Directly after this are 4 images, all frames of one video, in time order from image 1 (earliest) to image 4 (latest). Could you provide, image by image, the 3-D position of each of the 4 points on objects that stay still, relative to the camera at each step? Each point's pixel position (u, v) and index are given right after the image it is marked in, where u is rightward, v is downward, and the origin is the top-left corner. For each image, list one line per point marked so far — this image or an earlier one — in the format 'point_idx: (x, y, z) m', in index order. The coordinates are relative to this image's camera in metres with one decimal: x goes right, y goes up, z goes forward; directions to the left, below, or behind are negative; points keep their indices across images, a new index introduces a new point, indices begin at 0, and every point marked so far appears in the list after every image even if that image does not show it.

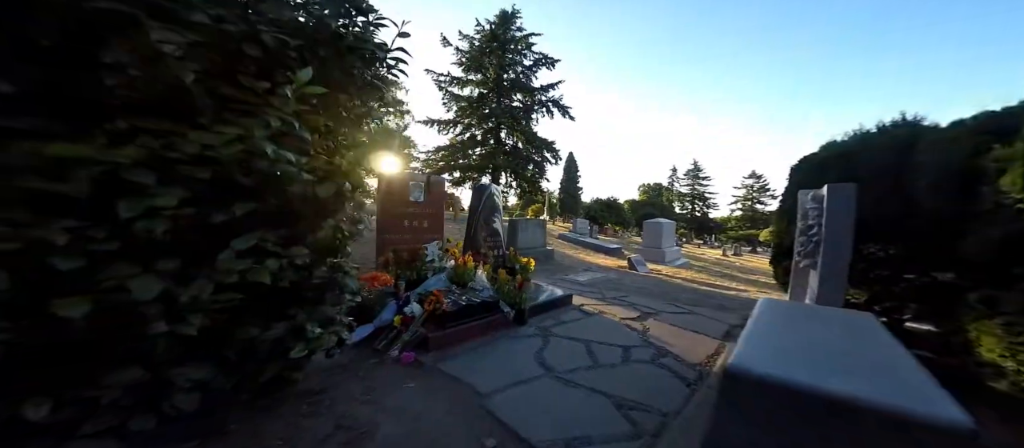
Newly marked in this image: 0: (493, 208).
0: (-0.3, +0.3, +6.1) m
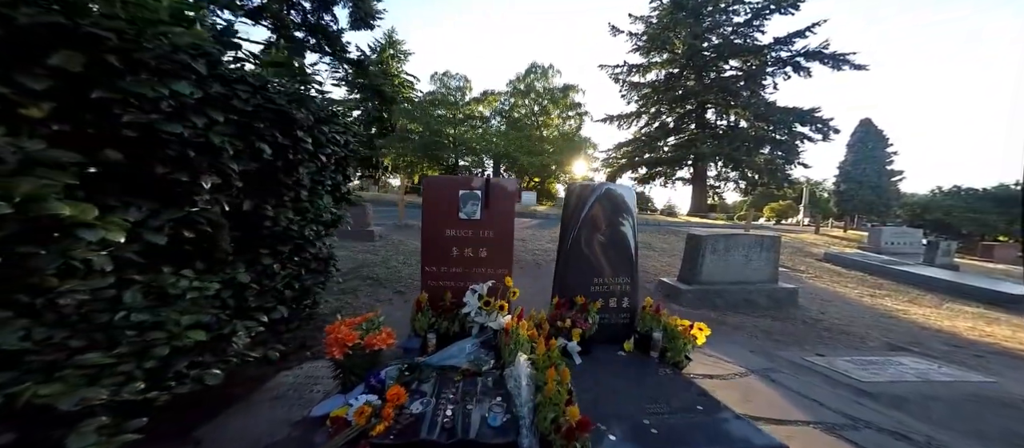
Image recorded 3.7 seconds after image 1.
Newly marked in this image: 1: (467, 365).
0: (+1.0, 0.0, +3.6) m
1: (-0.3, -1.0, +2.7) m
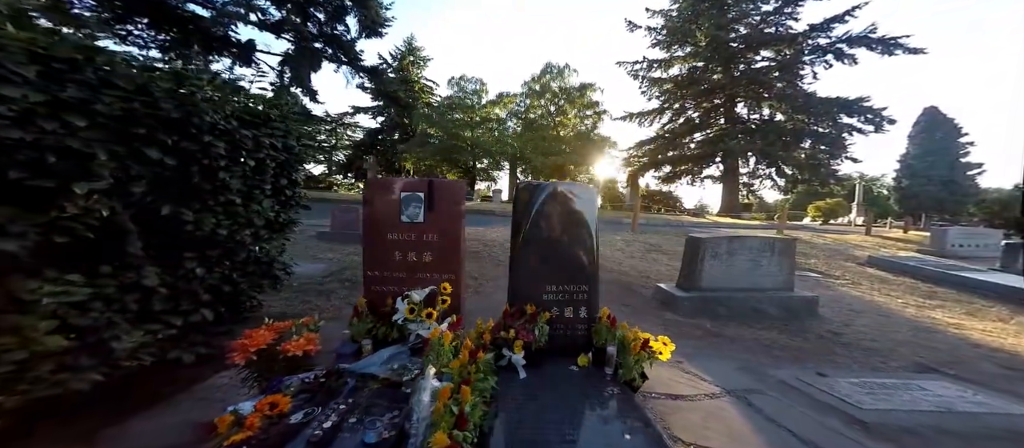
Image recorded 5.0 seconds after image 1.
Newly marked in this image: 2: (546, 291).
0: (+0.6, 0.0, +3.3) m
1: (-0.8, -1.0, +2.5) m
2: (+0.3, -0.6, +3.3) m
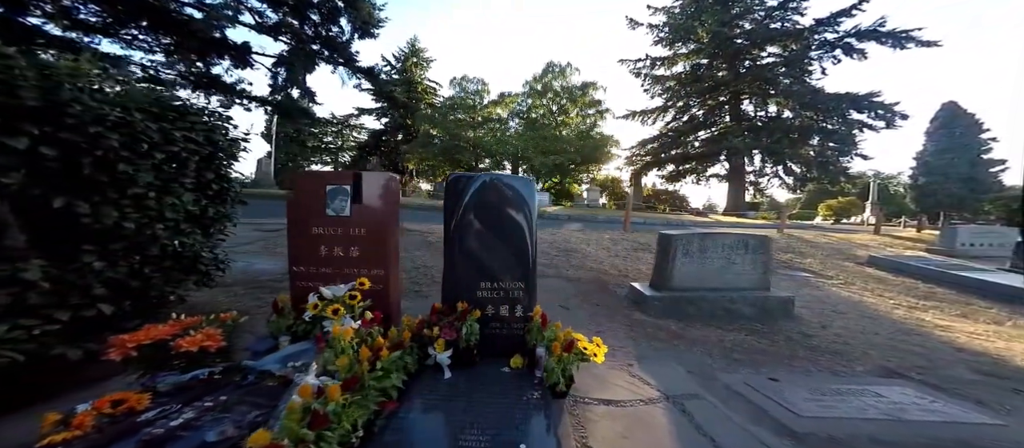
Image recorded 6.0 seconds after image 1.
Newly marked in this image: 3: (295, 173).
0: (0.0, +0.1, +3.2) m
1: (-1.4, -1.0, +2.4) m
2: (-0.3, -0.5, +3.2) m
3: (-1.8, +0.4, +3.1) m
